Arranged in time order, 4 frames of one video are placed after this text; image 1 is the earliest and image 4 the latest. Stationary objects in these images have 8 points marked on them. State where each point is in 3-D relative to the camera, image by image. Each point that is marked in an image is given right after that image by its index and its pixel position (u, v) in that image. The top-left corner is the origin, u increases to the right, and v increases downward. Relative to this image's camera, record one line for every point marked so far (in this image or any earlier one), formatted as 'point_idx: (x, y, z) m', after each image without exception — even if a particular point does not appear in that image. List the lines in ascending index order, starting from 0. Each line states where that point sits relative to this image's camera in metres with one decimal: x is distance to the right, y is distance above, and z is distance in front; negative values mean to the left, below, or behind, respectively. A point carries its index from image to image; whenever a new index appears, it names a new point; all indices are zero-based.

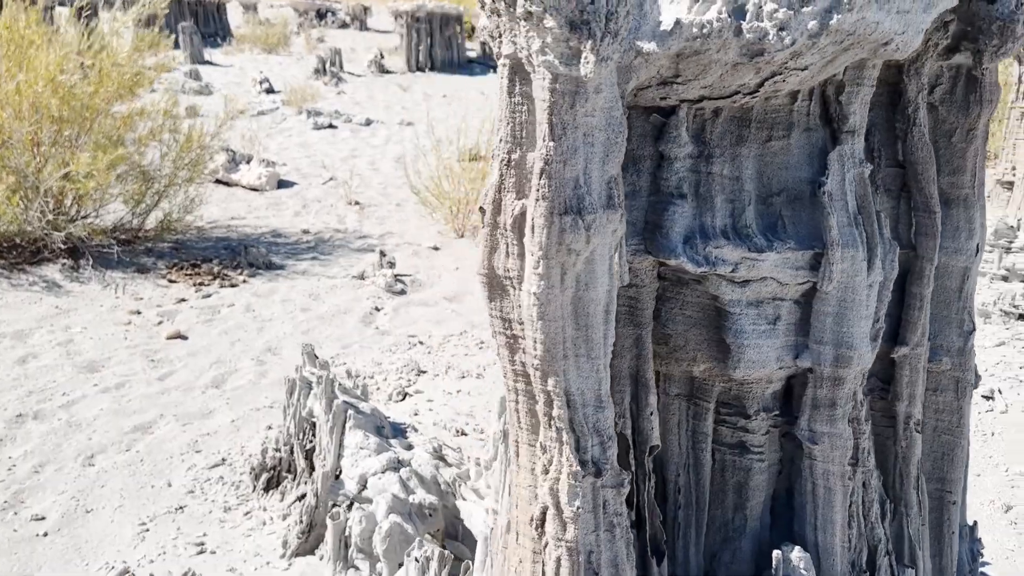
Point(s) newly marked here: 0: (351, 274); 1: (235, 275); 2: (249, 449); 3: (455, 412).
0: (-1.2, +0.1, +6.5) m
1: (-2.0, +0.1, +6.3) m
2: (-1.1, -0.7, +3.9) m
3: (-0.2, -0.5, +3.9) m
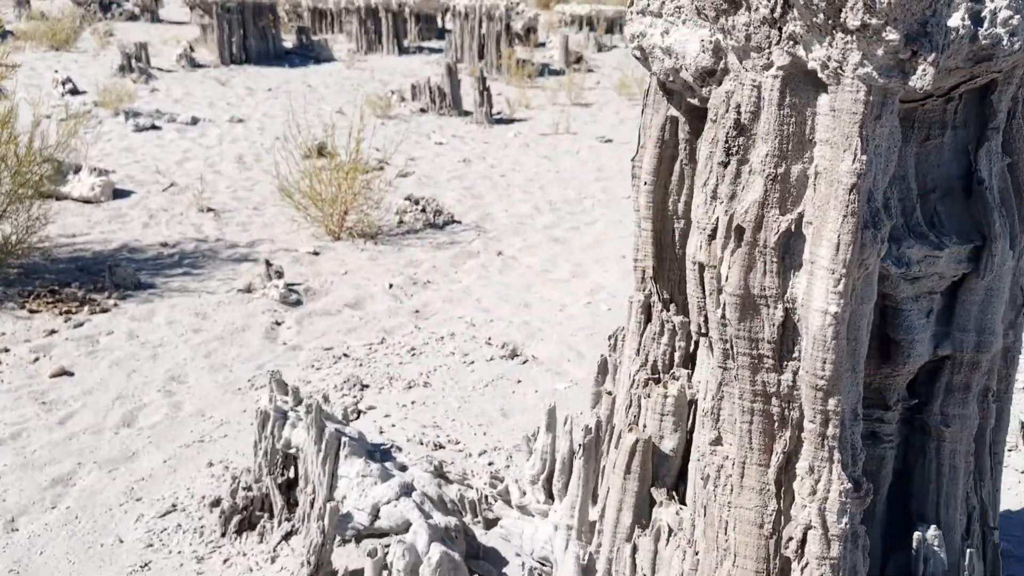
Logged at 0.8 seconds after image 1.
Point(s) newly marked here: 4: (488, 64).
0: (-1.9, 0.0, +6.0) m
1: (-2.6, -0.1, +5.7) m
2: (-1.2, -0.8, +3.5) m
3: (-0.4, -0.6, +3.8) m
4: (-0.4, +4.0, +15.9) m
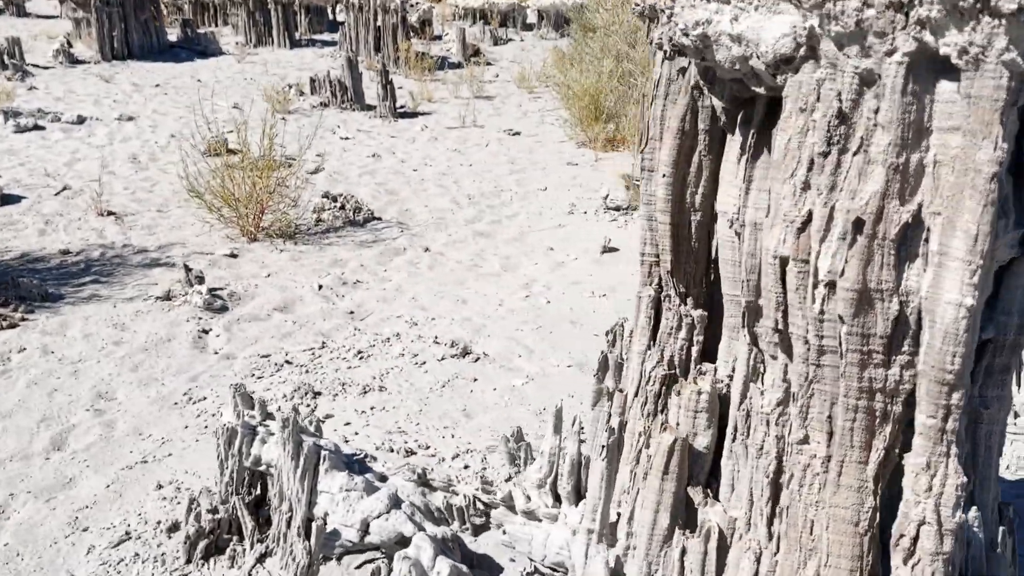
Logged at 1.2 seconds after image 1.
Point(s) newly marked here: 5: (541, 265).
0: (-2.3, 0.0, +5.7) m
1: (-3.0, -0.1, +5.3) m
2: (-1.3, -0.8, +3.3) m
3: (-0.5, -0.6, +3.6) m
4: (-2.2, +4.0, +15.6) m
5: (+0.2, +0.2, +6.4) m
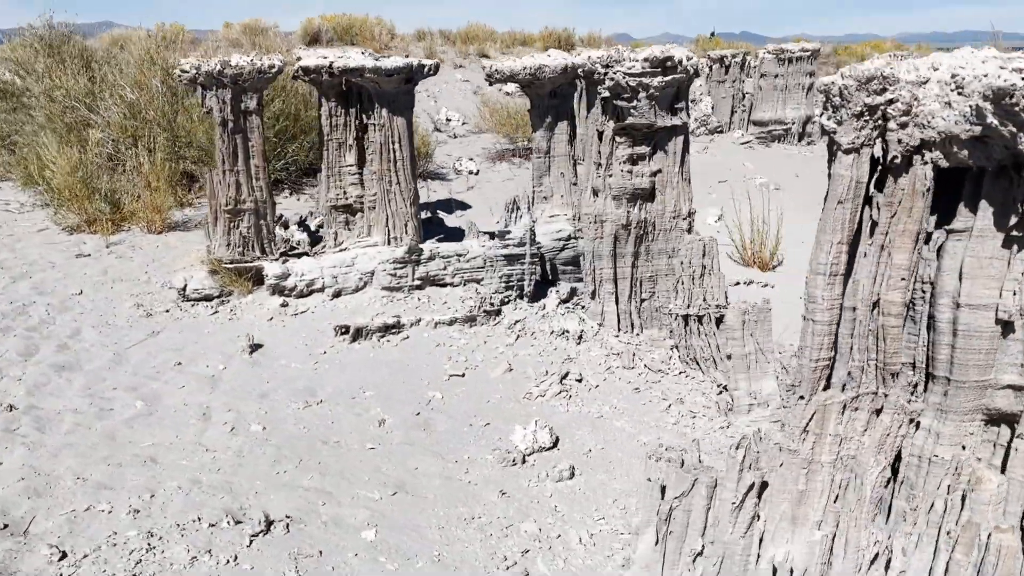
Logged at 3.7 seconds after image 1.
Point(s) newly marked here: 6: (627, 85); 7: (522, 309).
0: (-3.3, -1.2, +3.2) m
1: (-3.6, -1.4, +2.5) m
2: (-1.0, -1.5, +2.0) m
3: (-0.6, -1.1, +2.7) m
4: (-10.2, +1.7, +10.9) m
5: (-1.9, -0.6, +5.4) m
6: (+0.6, +1.1, +4.8) m
7: (+0.1, -0.1, +5.9) m
